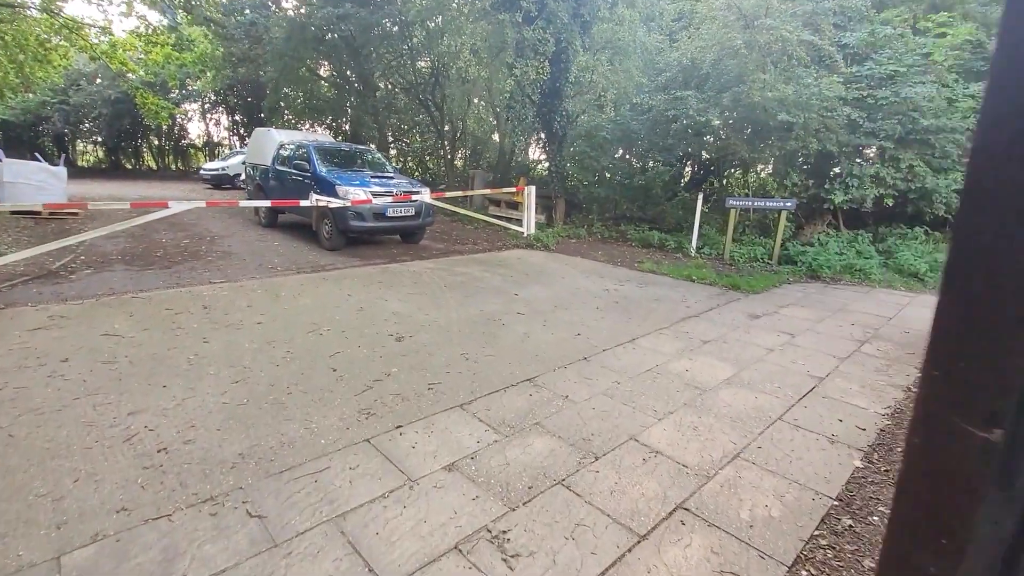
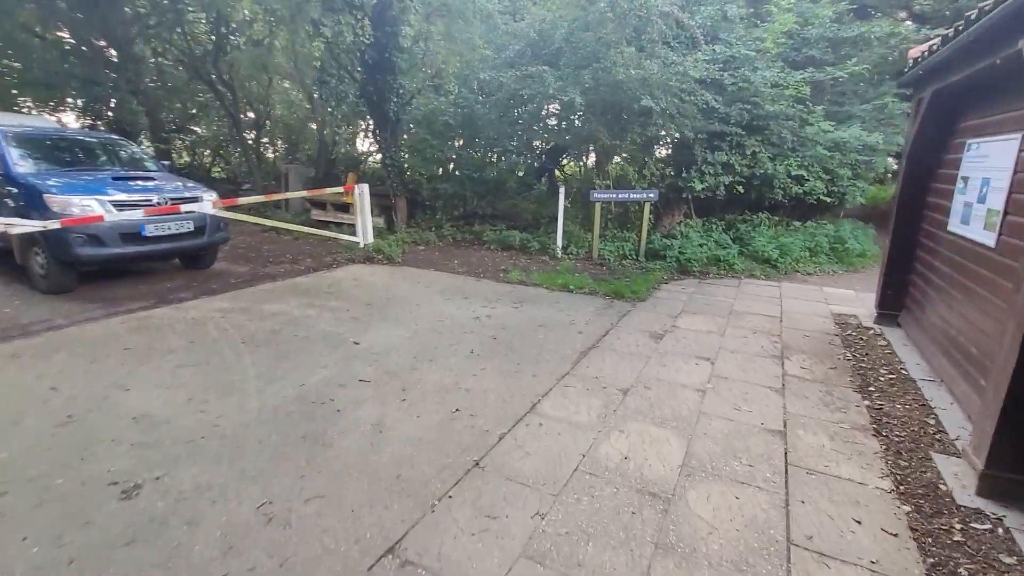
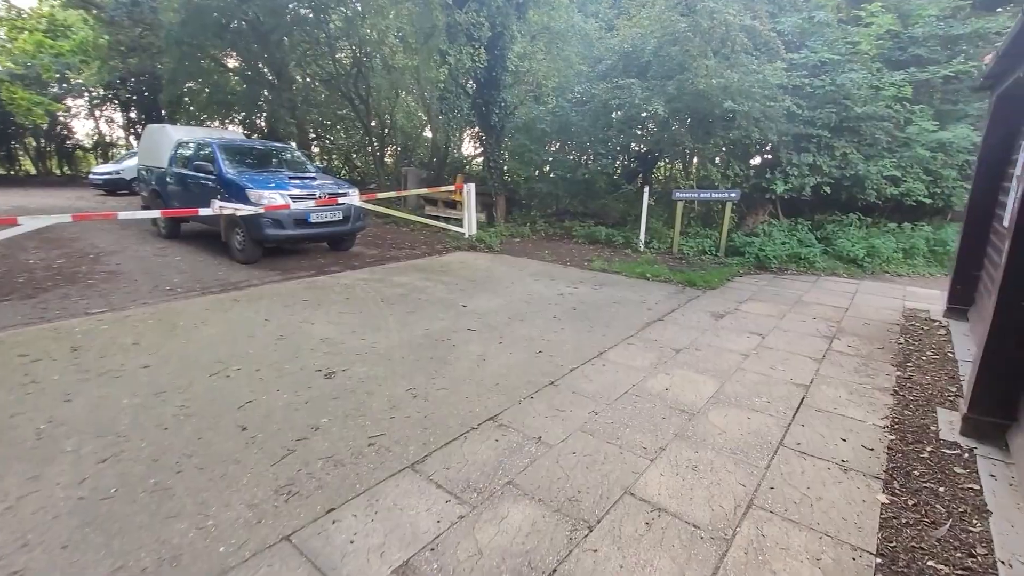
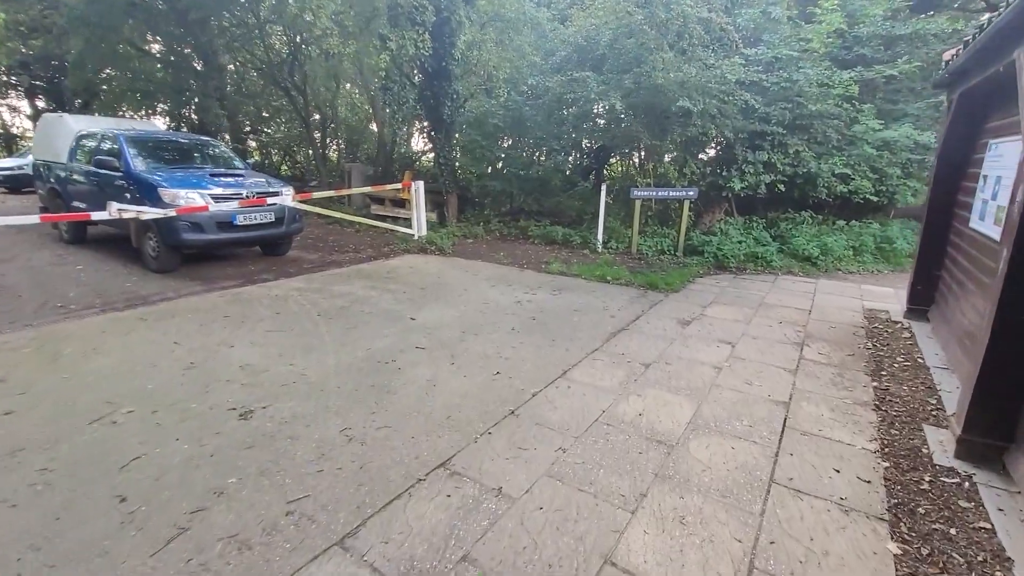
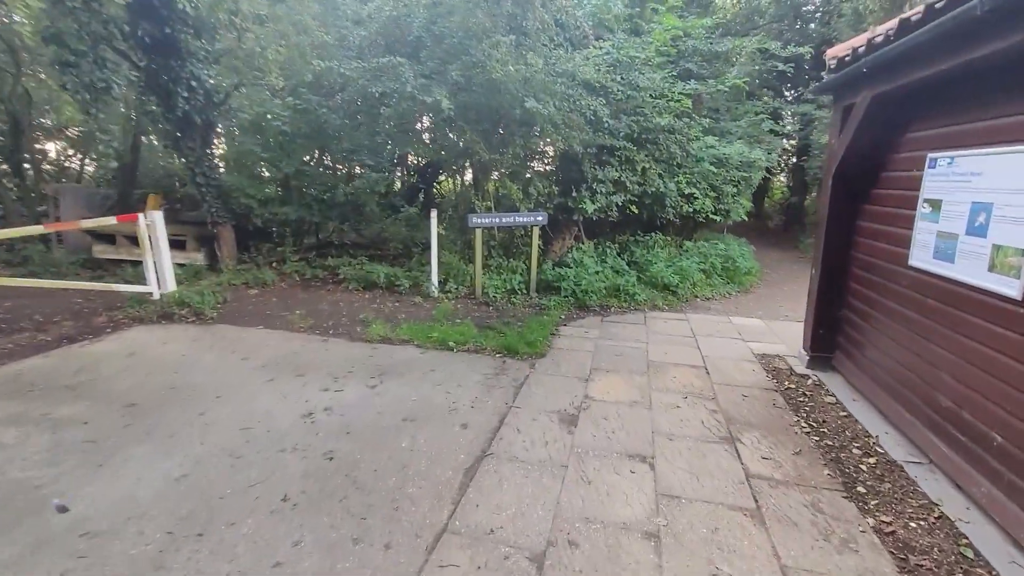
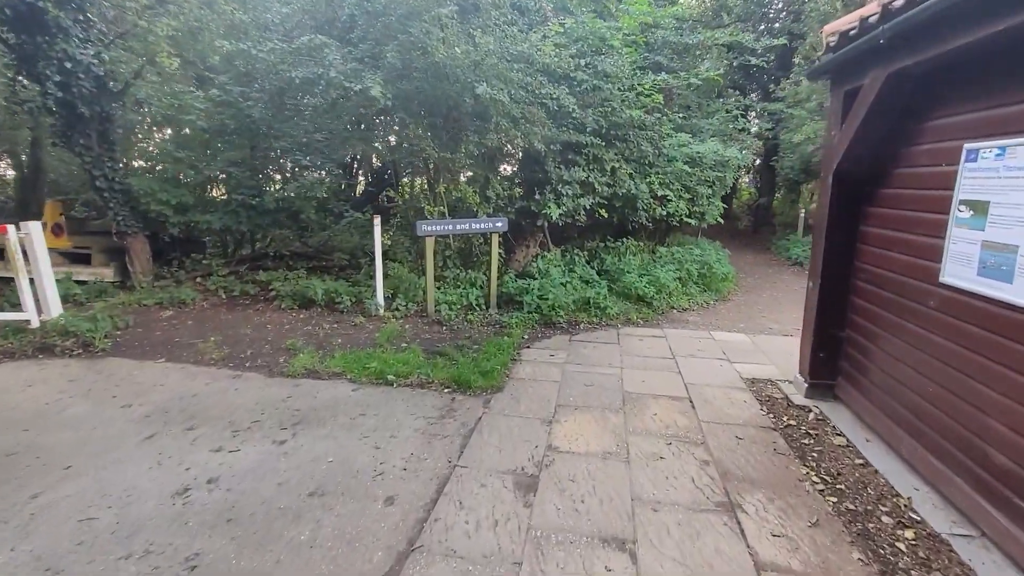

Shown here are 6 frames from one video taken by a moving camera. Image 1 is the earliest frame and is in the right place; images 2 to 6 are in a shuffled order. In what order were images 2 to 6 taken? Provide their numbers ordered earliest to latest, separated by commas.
3, 4, 2, 5, 6
